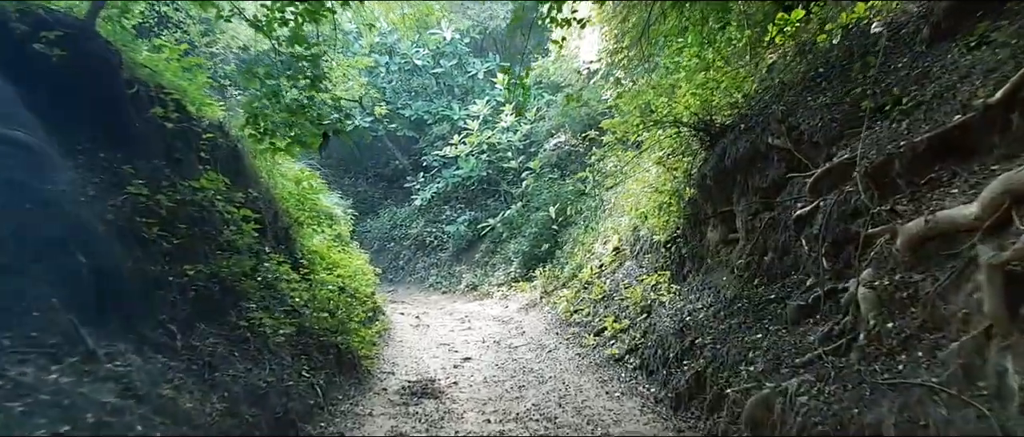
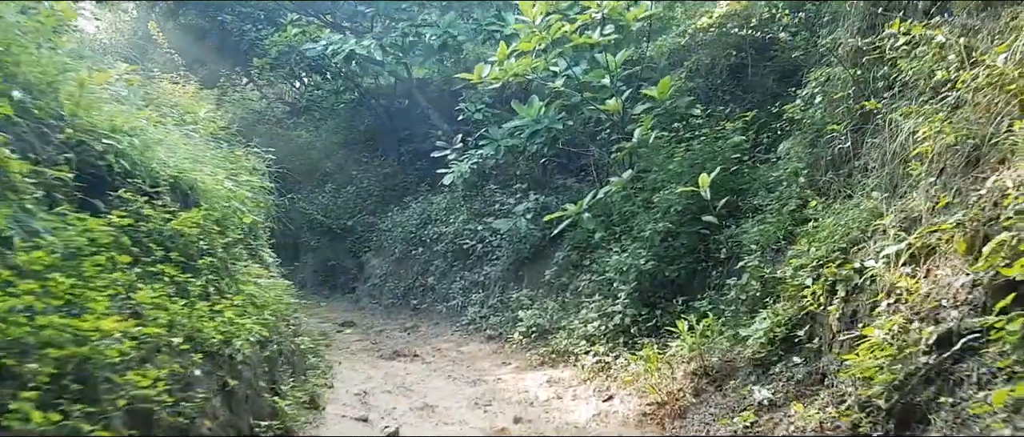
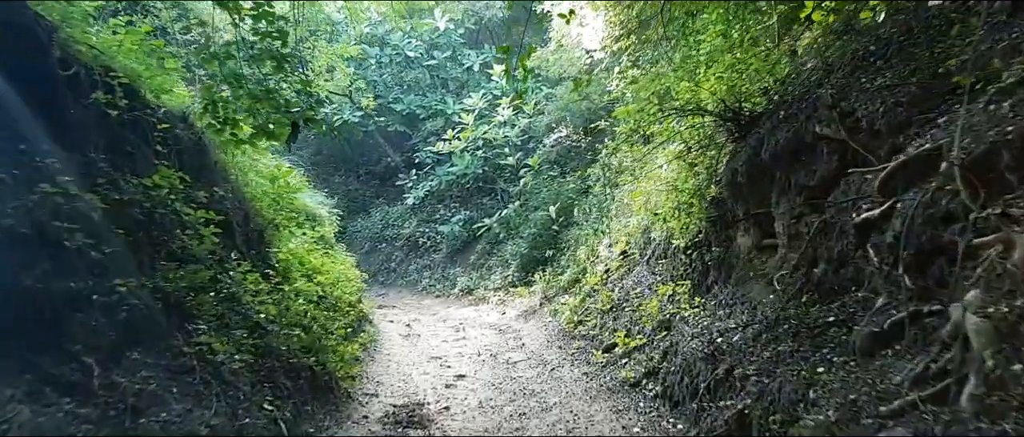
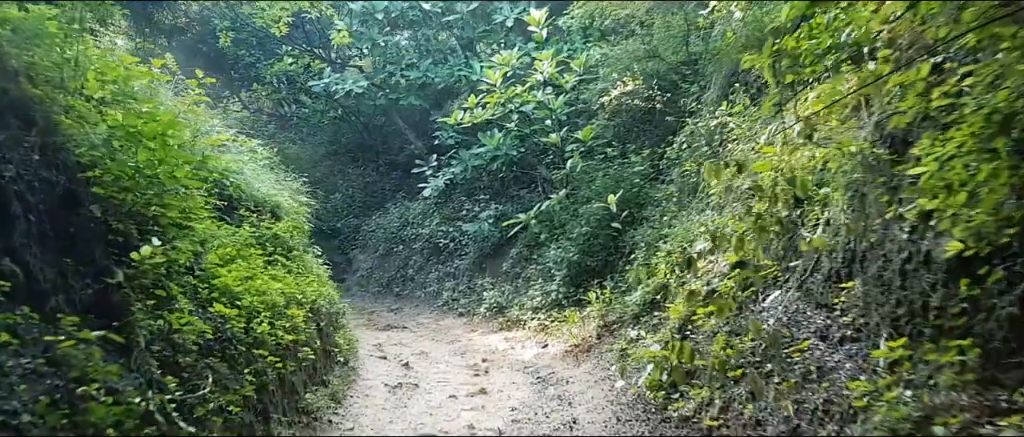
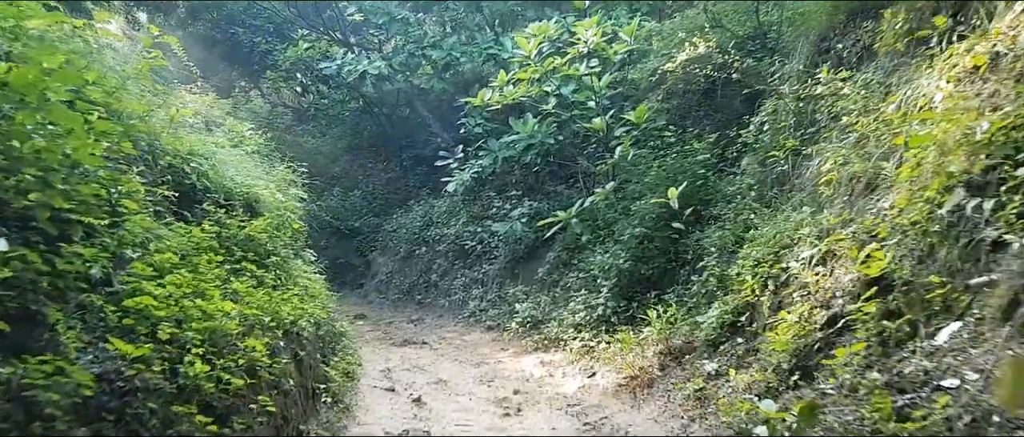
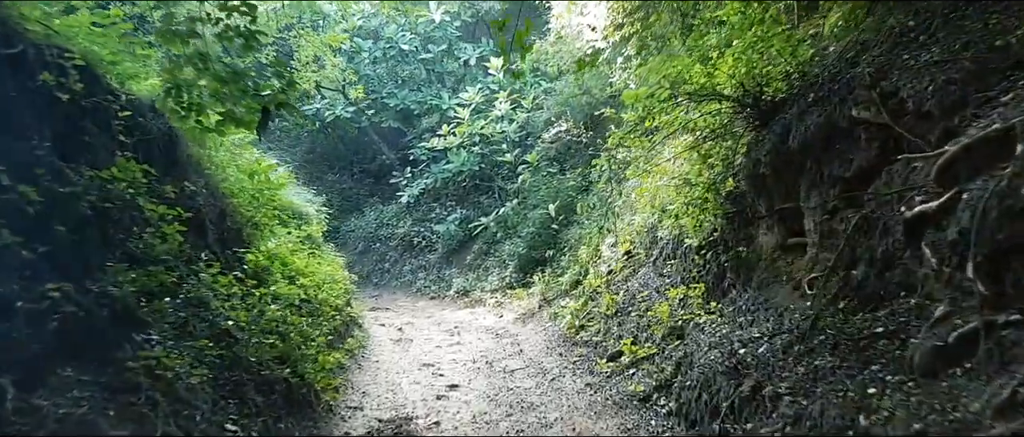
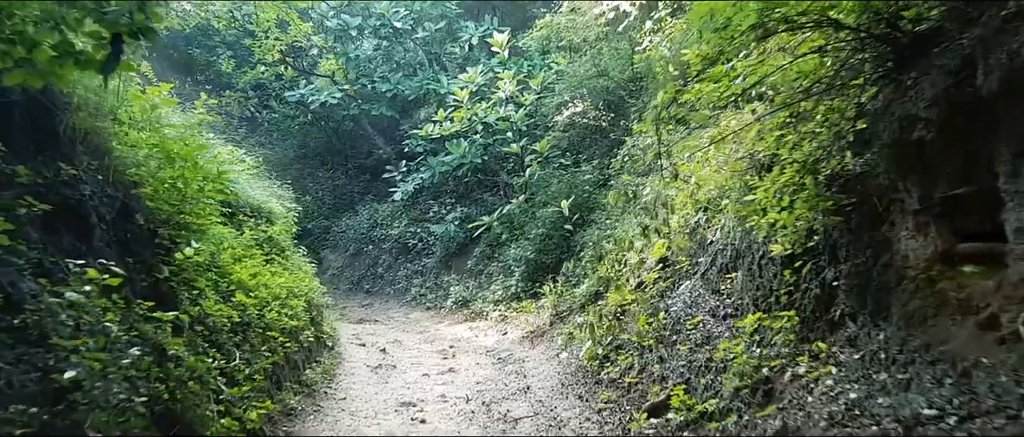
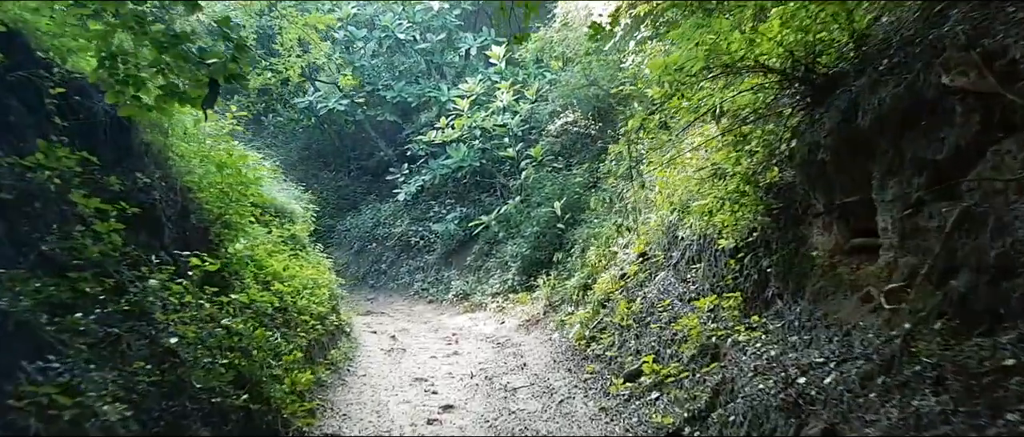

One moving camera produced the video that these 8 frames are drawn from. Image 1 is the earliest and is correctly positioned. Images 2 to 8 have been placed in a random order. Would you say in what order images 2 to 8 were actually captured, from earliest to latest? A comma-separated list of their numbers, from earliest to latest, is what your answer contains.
3, 6, 8, 7, 4, 5, 2
